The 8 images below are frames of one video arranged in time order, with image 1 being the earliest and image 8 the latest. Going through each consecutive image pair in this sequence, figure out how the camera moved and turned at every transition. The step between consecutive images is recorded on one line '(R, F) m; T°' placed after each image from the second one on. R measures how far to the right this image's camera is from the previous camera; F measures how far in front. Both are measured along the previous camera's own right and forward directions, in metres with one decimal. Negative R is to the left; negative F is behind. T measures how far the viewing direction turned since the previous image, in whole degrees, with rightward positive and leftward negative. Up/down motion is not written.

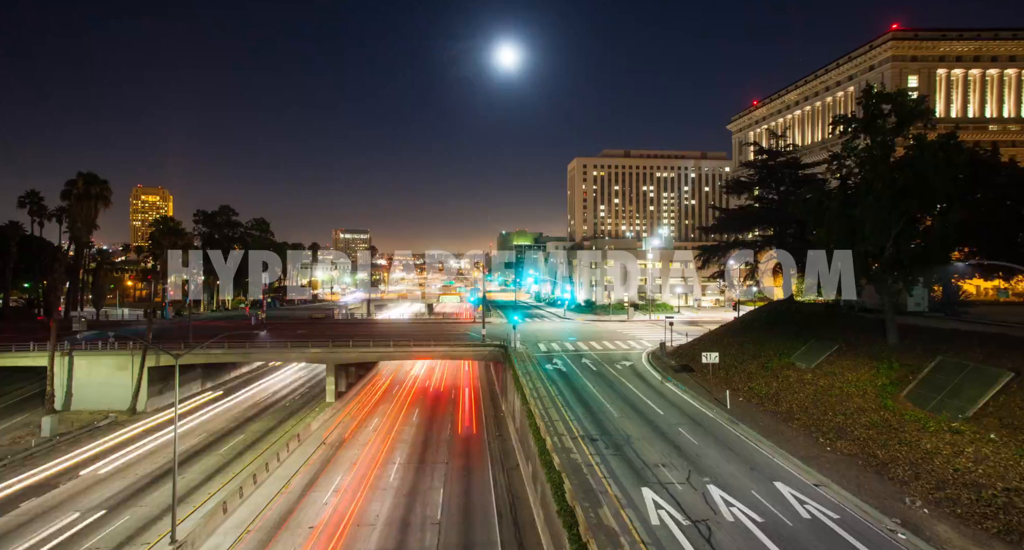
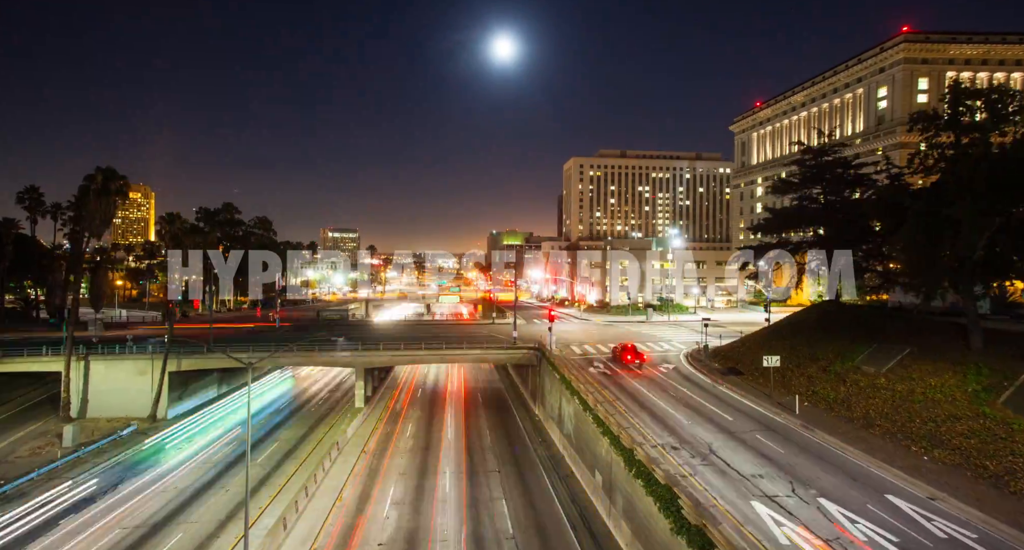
(-4.1, +1.3) m; +2°
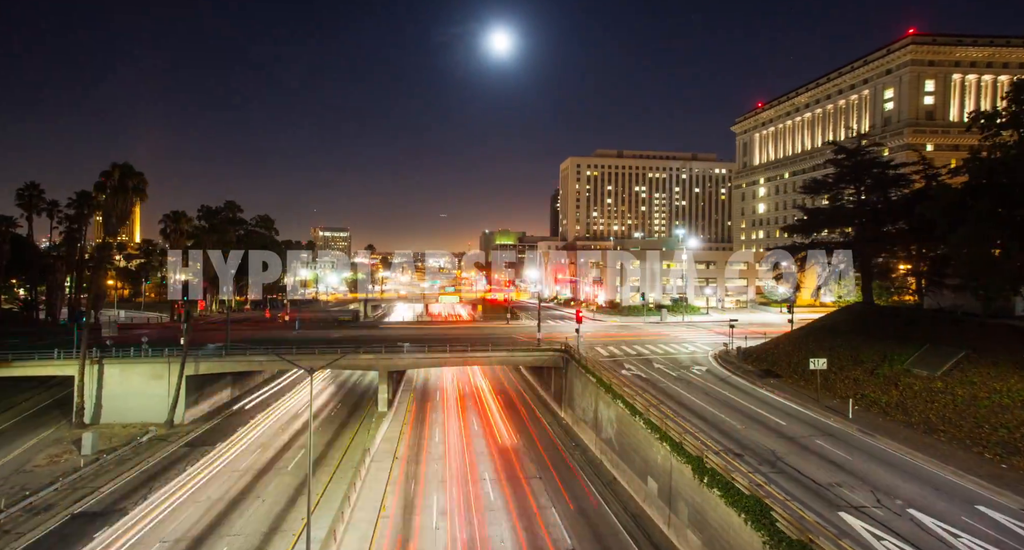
(-3.1, +0.9) m; +1°
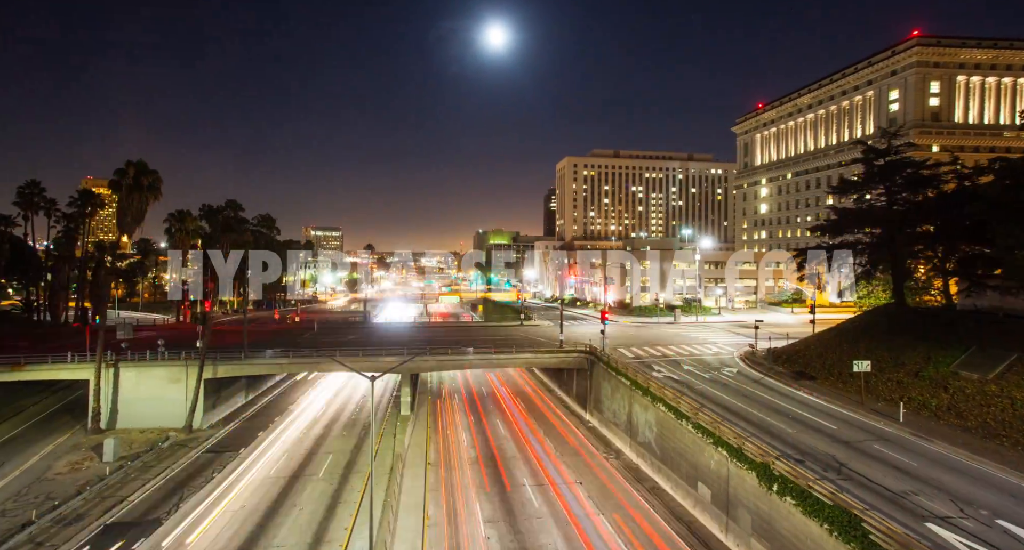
(-2.8, +0.8) m; +1°
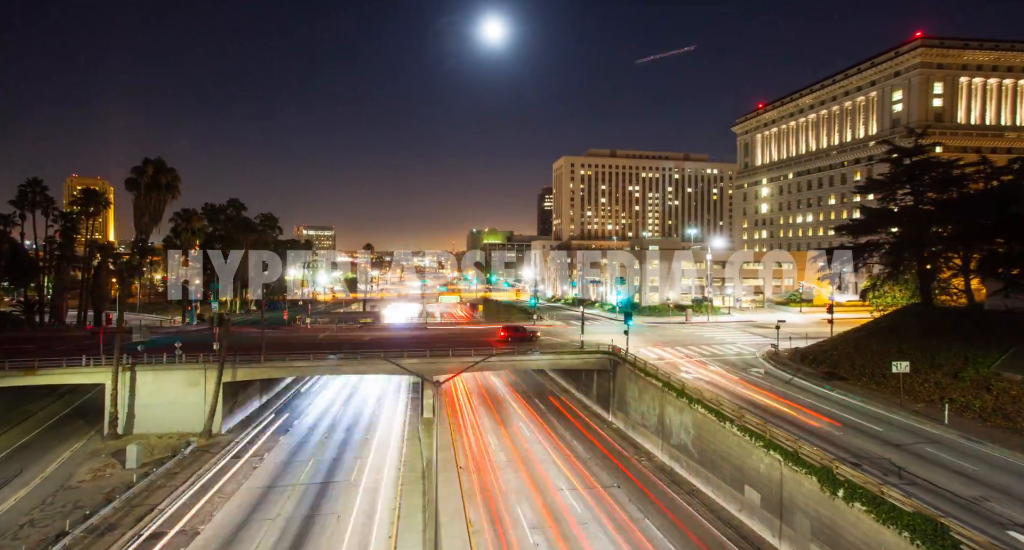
(-2.6, +0.6) m; +1°
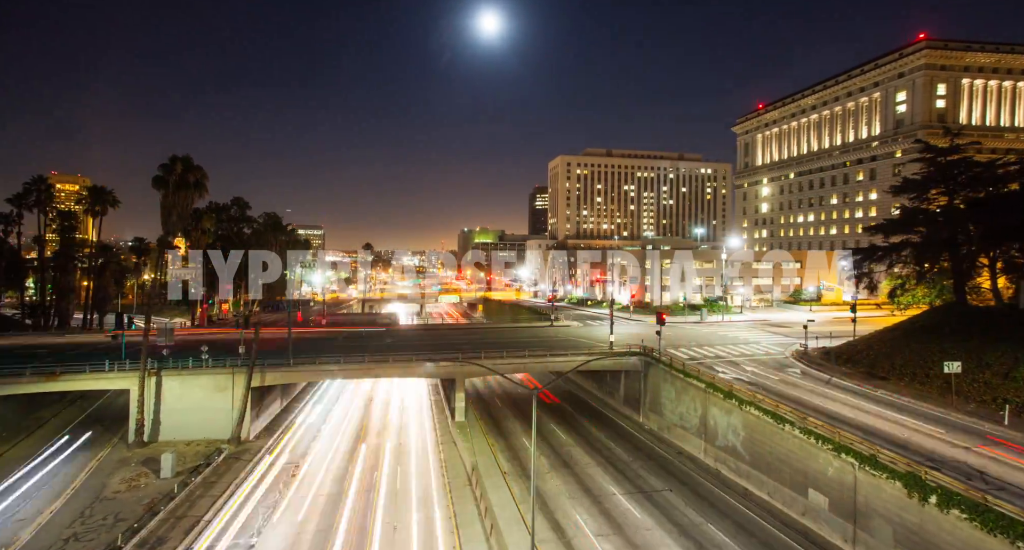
(-3.6, +0.8) m; +2°
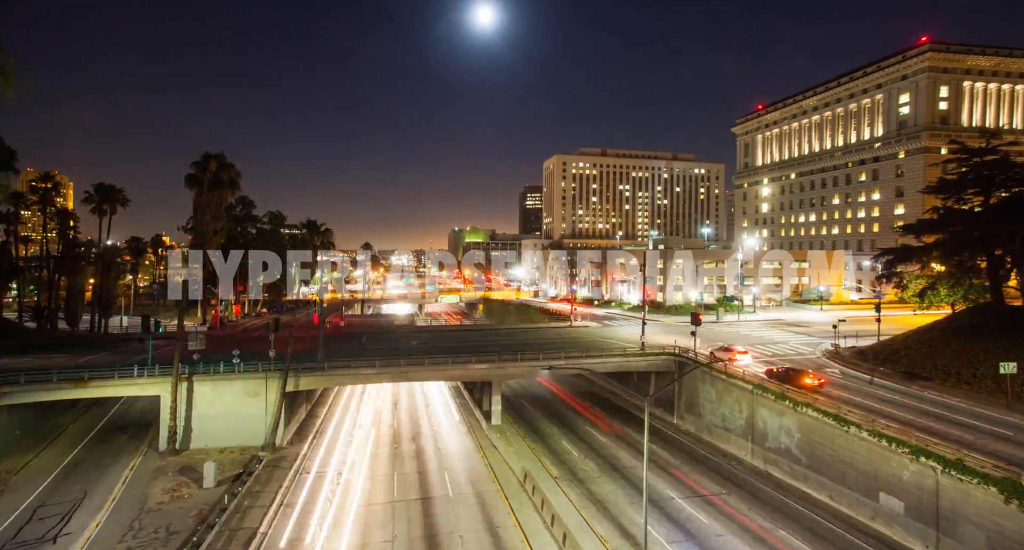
(-3.9, +0.8) m; +2°
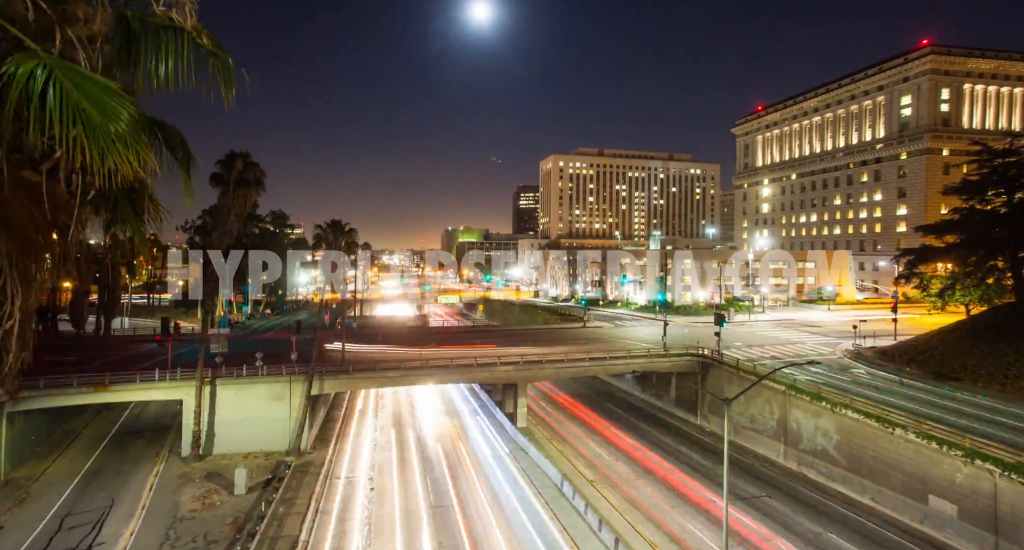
(-2.6, +0.6) m; +1°
